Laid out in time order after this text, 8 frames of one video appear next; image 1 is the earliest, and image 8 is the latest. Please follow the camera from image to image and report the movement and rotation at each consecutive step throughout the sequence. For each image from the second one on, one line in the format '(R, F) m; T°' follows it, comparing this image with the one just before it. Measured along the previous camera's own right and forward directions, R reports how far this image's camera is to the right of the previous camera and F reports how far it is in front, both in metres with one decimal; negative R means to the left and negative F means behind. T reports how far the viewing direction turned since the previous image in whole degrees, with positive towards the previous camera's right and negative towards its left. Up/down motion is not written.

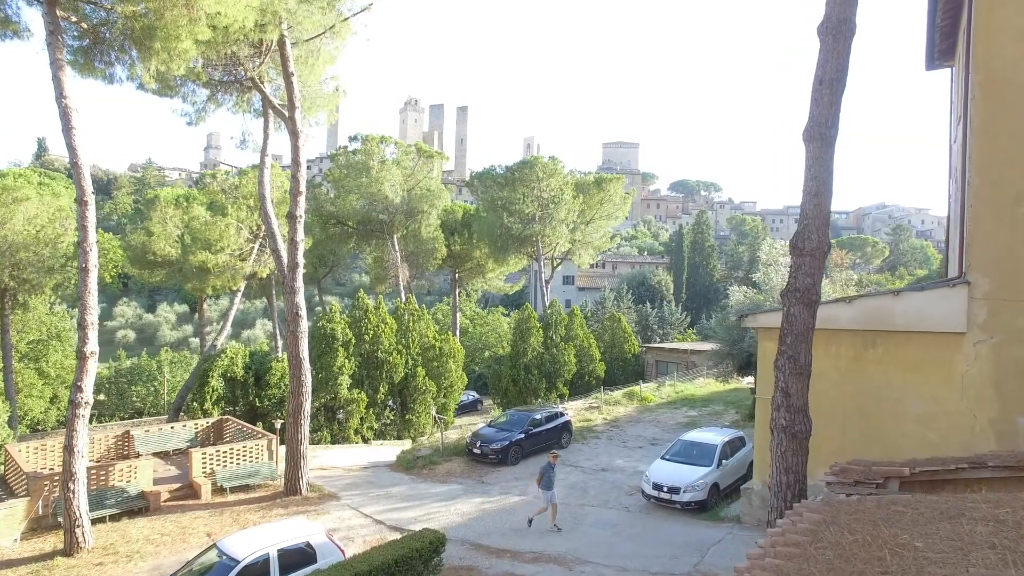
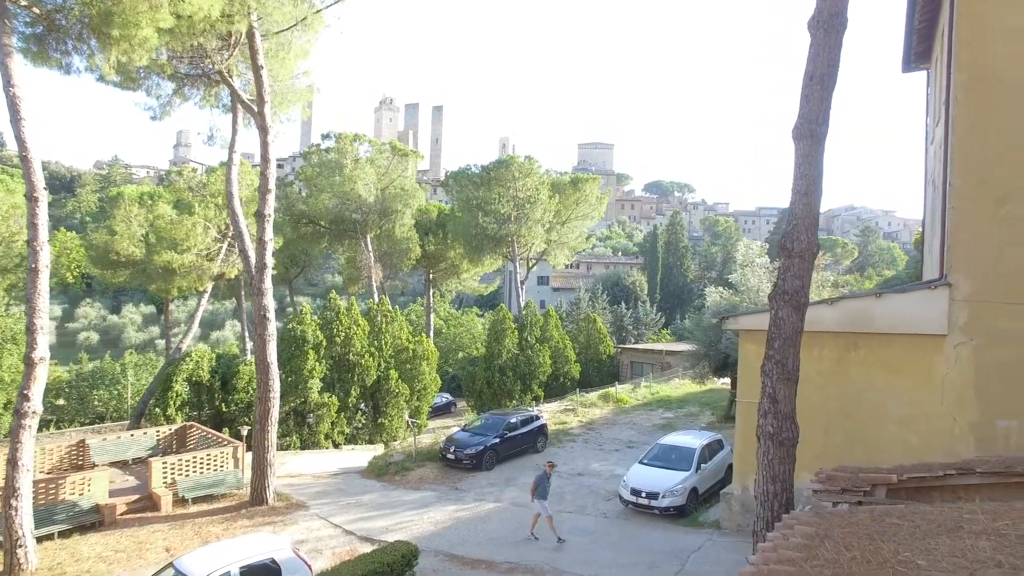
(0.0, +0.3) m; +2°
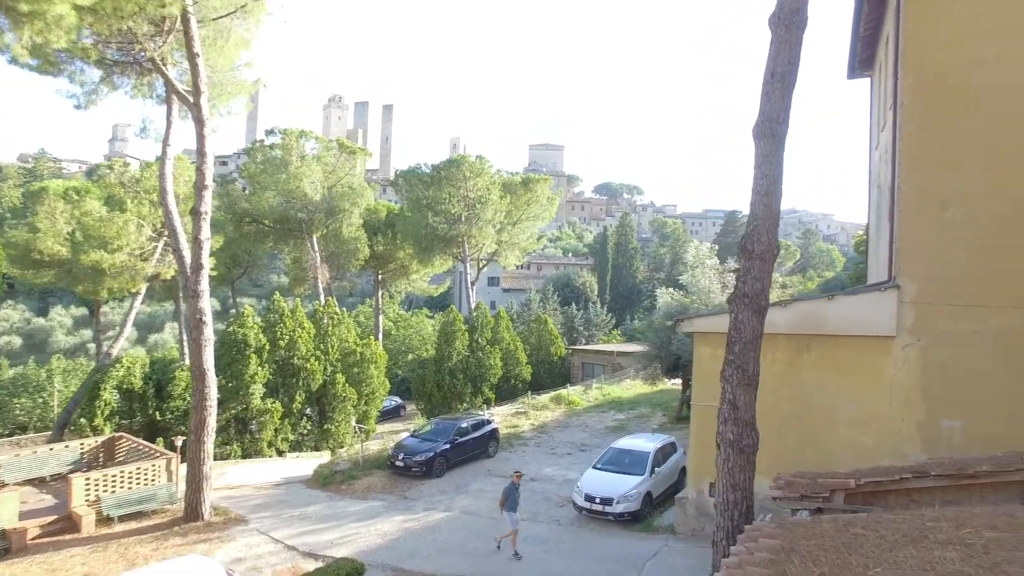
(0.0, +0.3) m; +4°
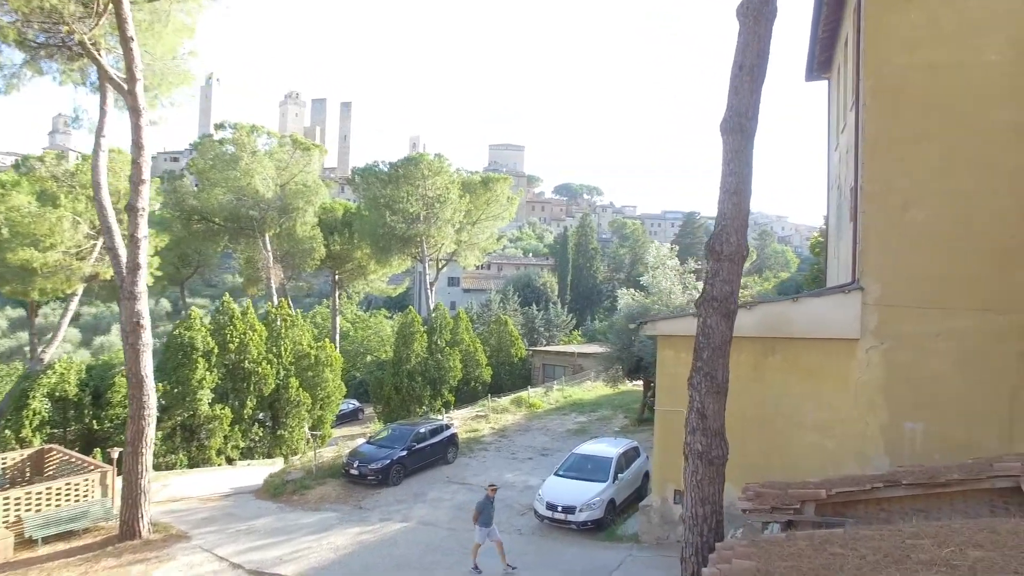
(0.0, +0.3) m; +3°
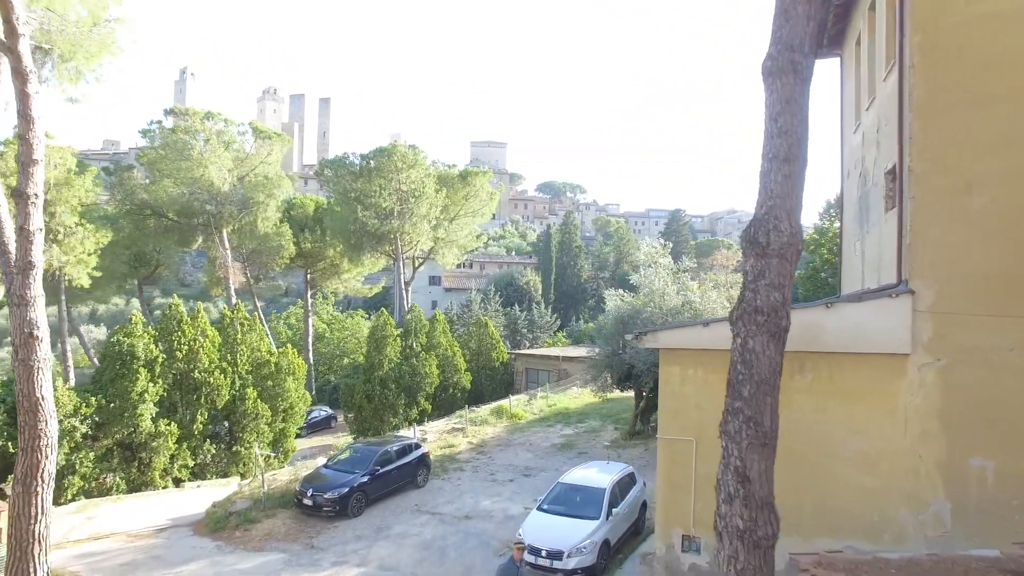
(+0.1, +1.5) m; +1°
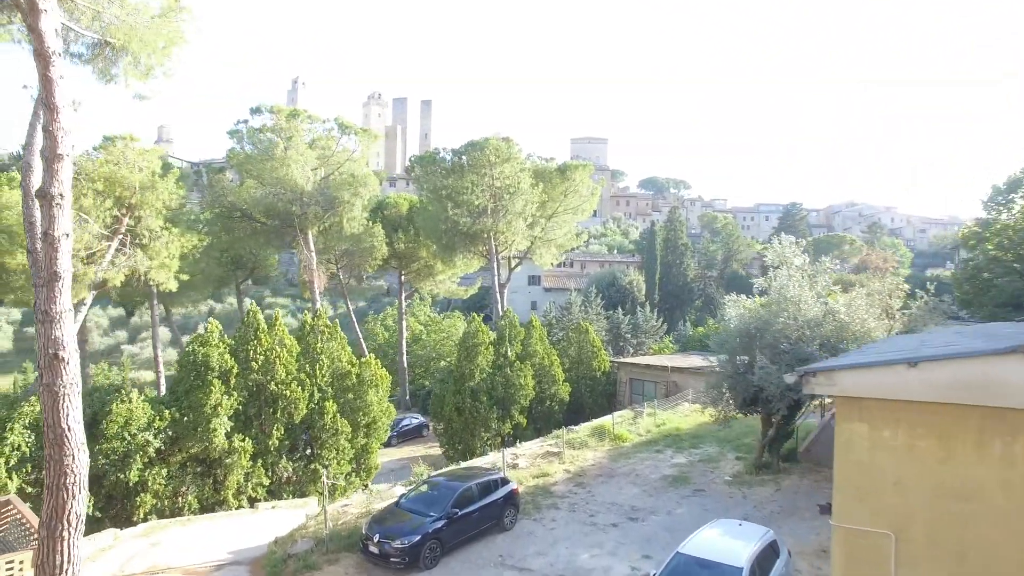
(0.0, +1.8) m; -9°
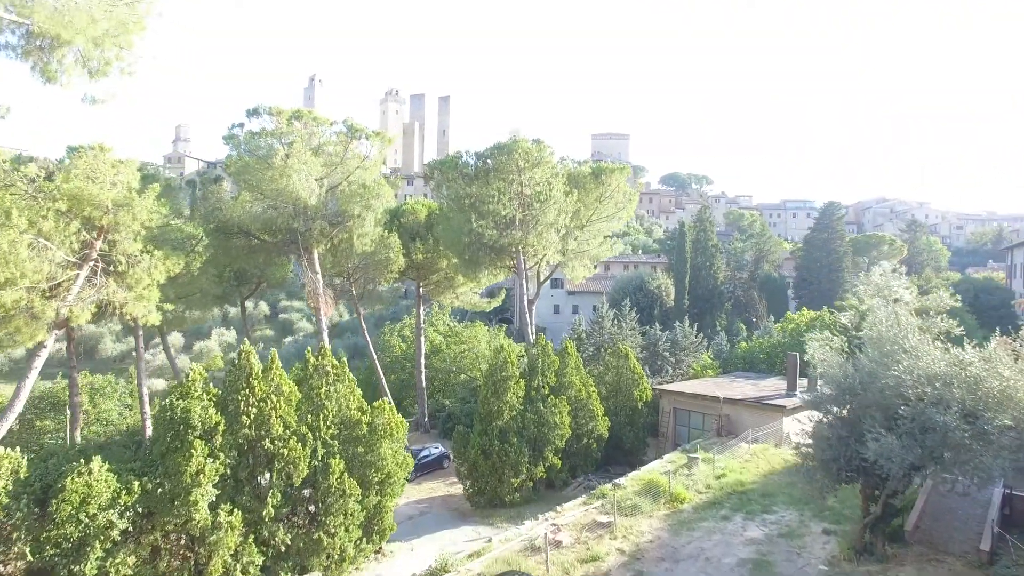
(-0.4, +2.4) m; -2°
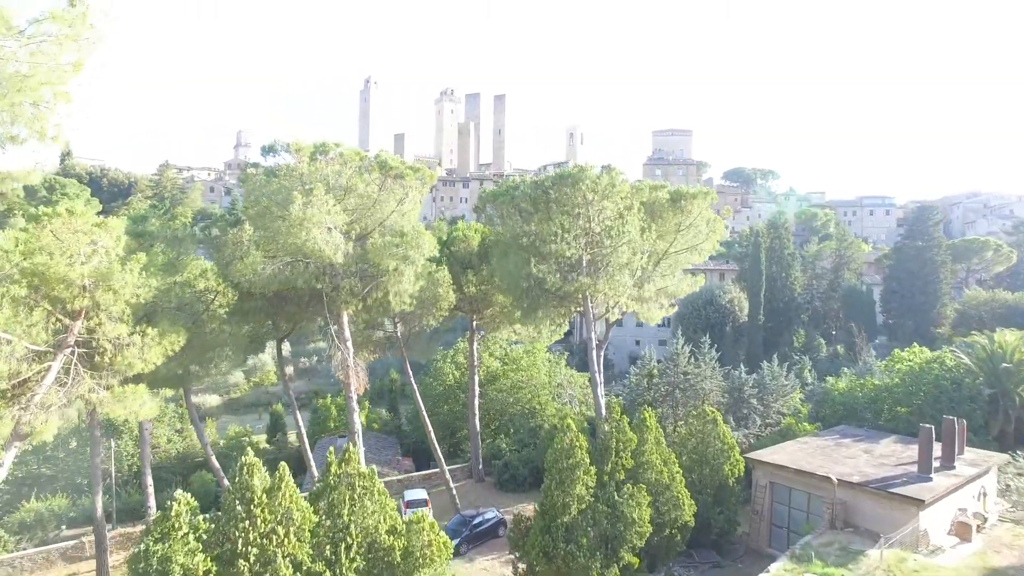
(-0.2, +2.9) m; -5°
